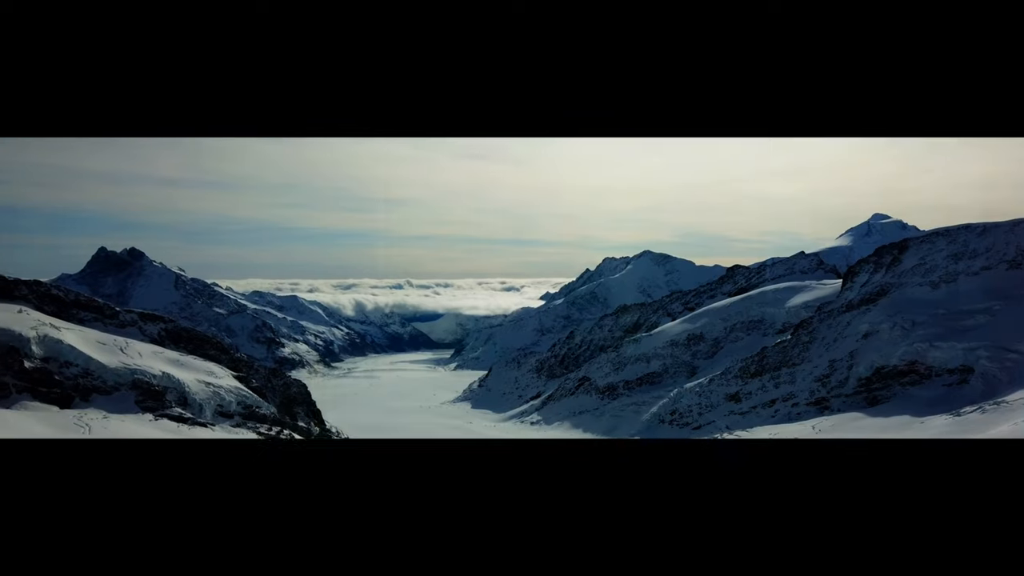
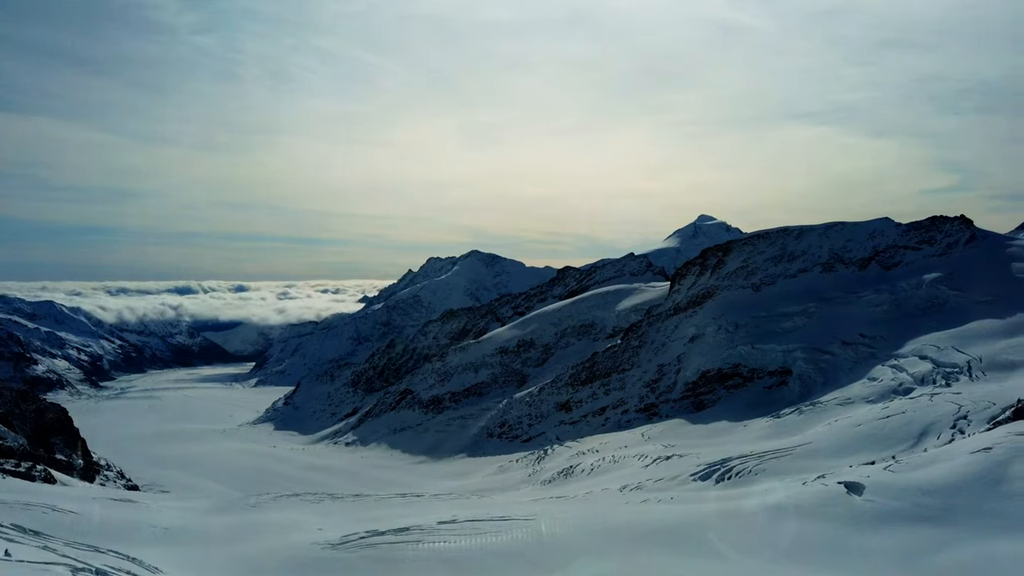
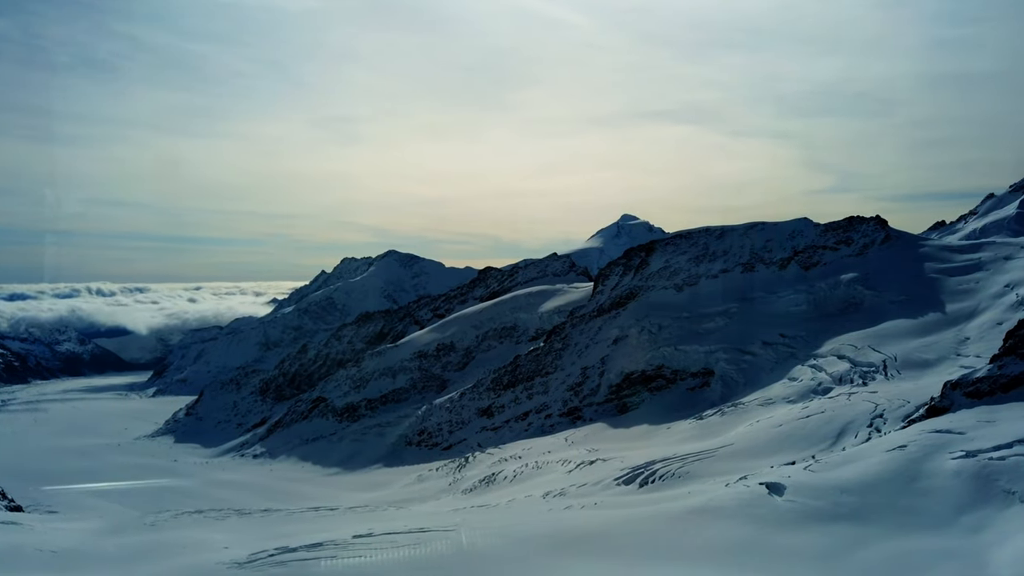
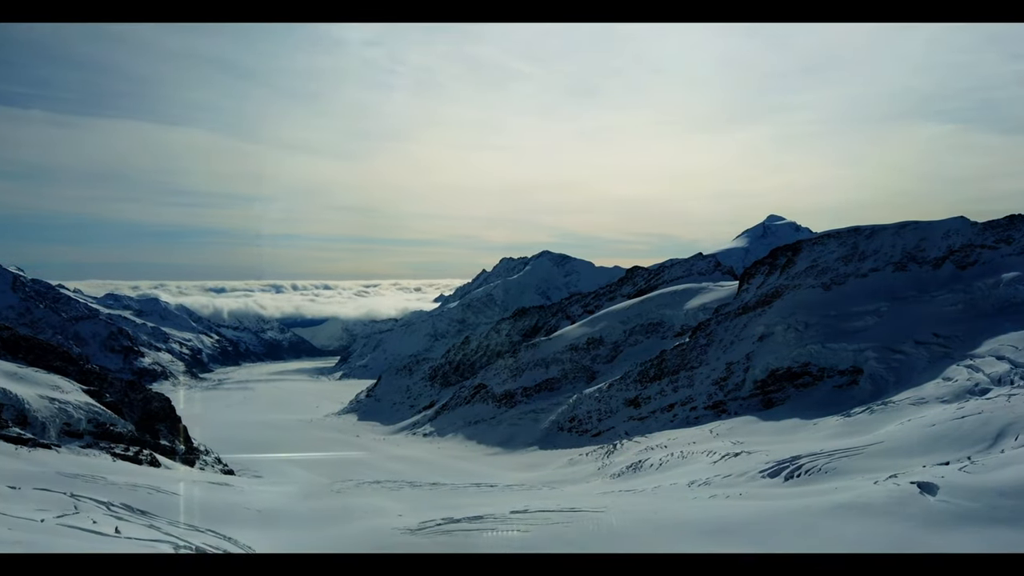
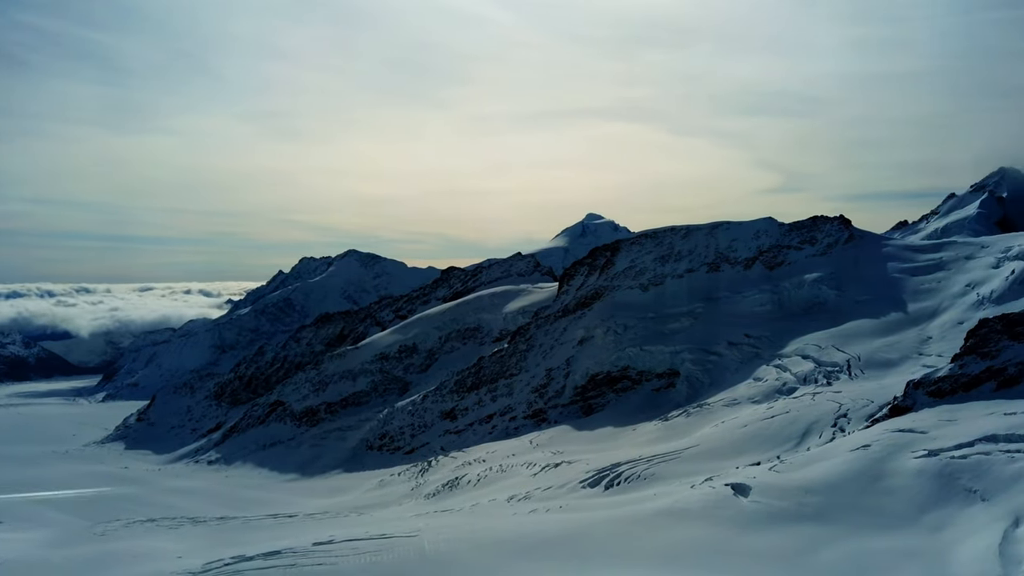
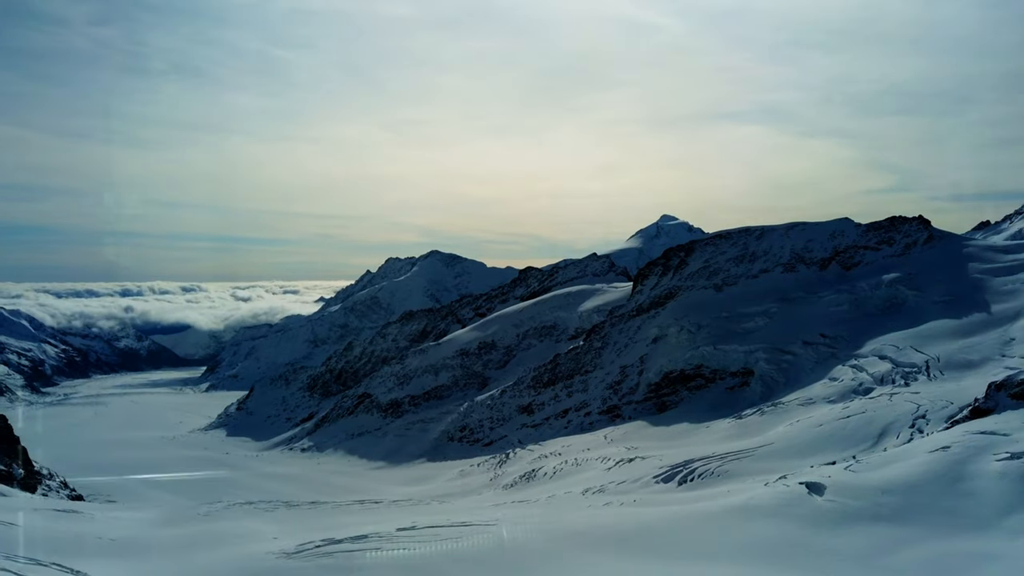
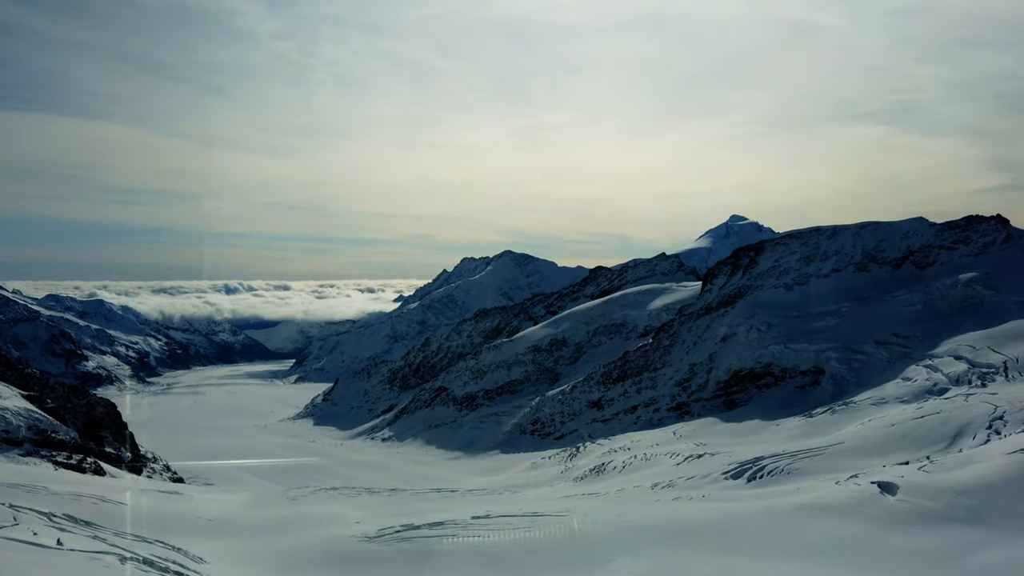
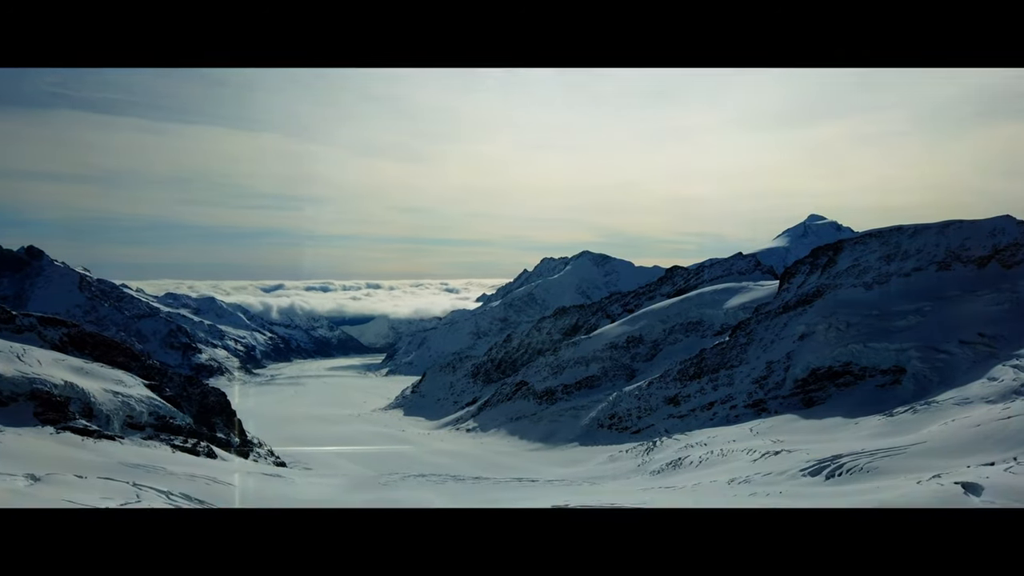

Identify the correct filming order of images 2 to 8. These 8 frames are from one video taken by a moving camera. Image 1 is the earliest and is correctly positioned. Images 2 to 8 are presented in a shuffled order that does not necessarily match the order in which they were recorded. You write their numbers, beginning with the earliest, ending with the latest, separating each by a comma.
8, 4, 7, 2, 6, 3, 5
